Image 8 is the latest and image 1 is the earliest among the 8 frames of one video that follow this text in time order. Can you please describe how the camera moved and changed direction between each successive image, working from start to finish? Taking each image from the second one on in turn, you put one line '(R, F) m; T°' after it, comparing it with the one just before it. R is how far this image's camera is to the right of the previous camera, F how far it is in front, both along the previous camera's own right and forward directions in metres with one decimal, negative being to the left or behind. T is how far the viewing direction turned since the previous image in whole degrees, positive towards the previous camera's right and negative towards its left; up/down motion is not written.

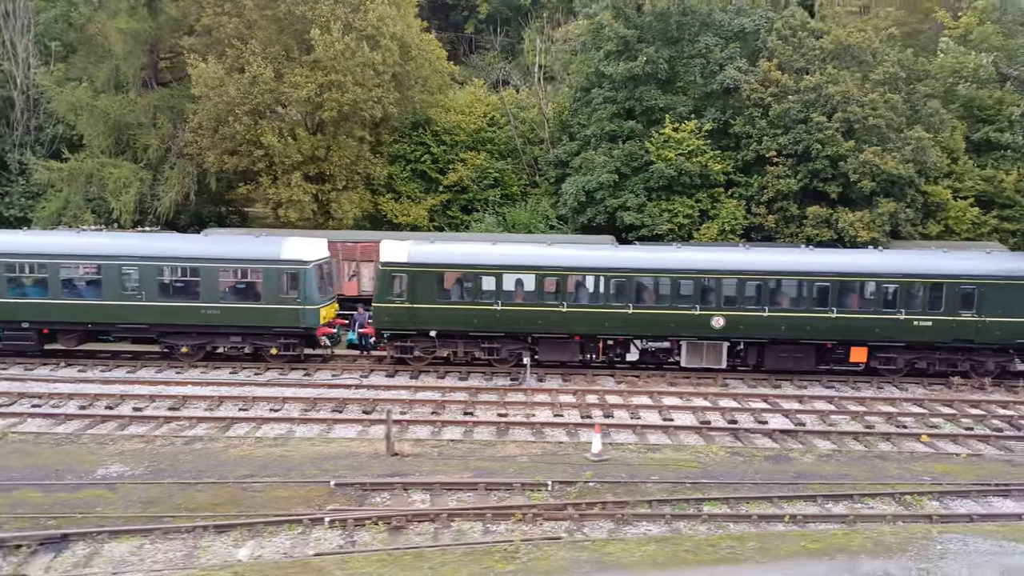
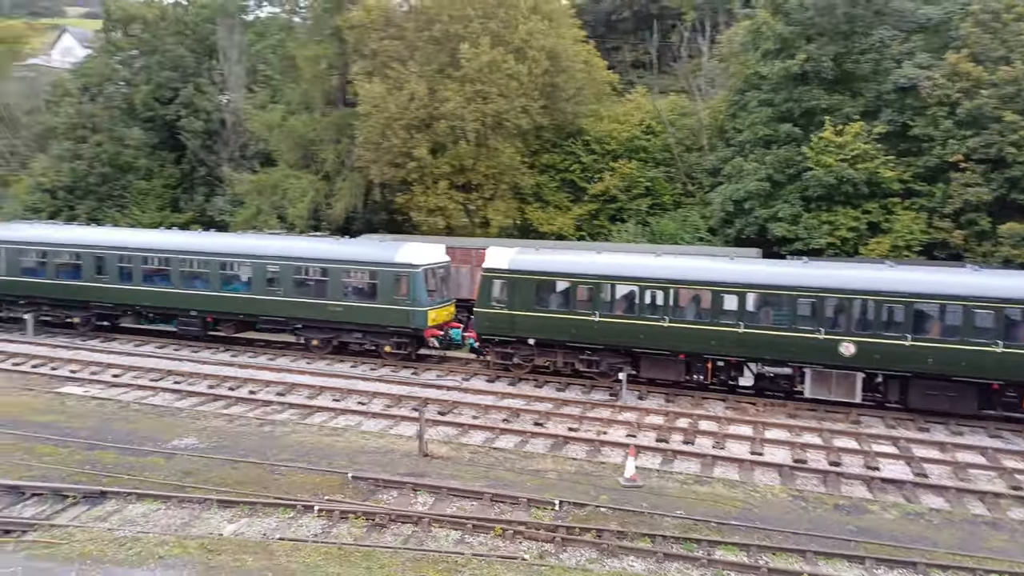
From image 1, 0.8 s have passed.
(+2.7, +0.8) m; -17°
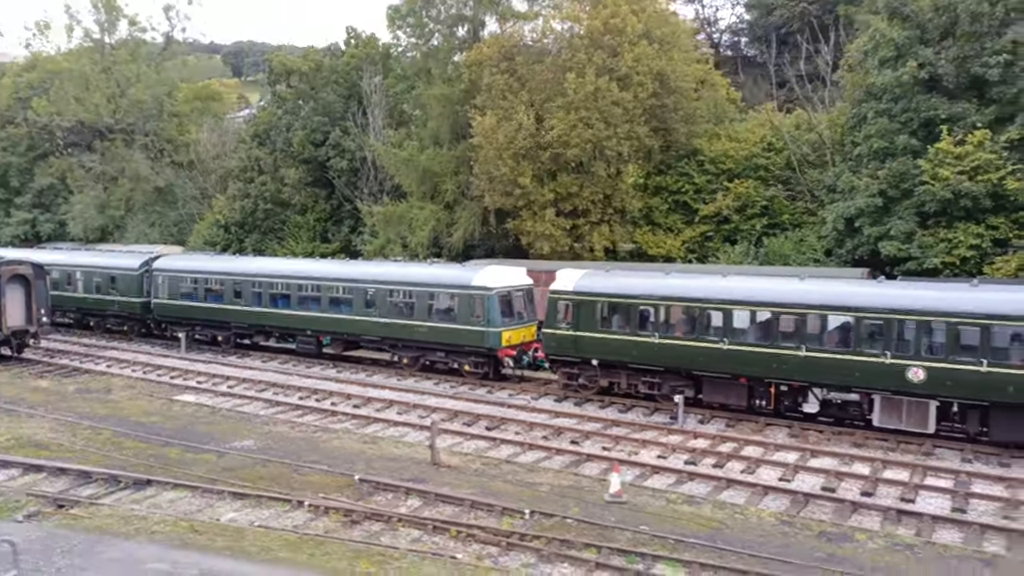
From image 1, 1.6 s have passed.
(+2.9, -0.2) m; -14°
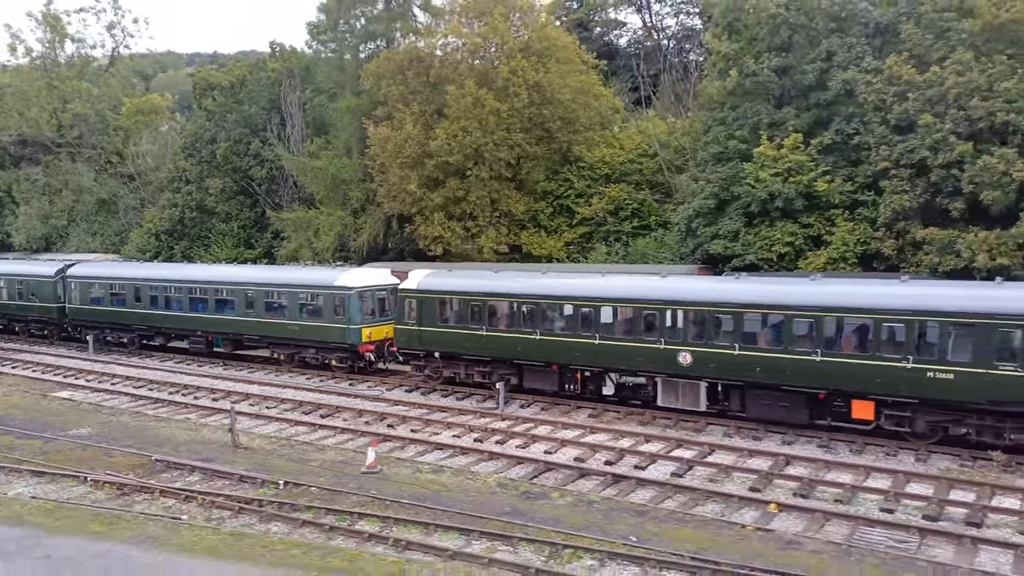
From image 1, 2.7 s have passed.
(+3.8, -1.5) m; 0°
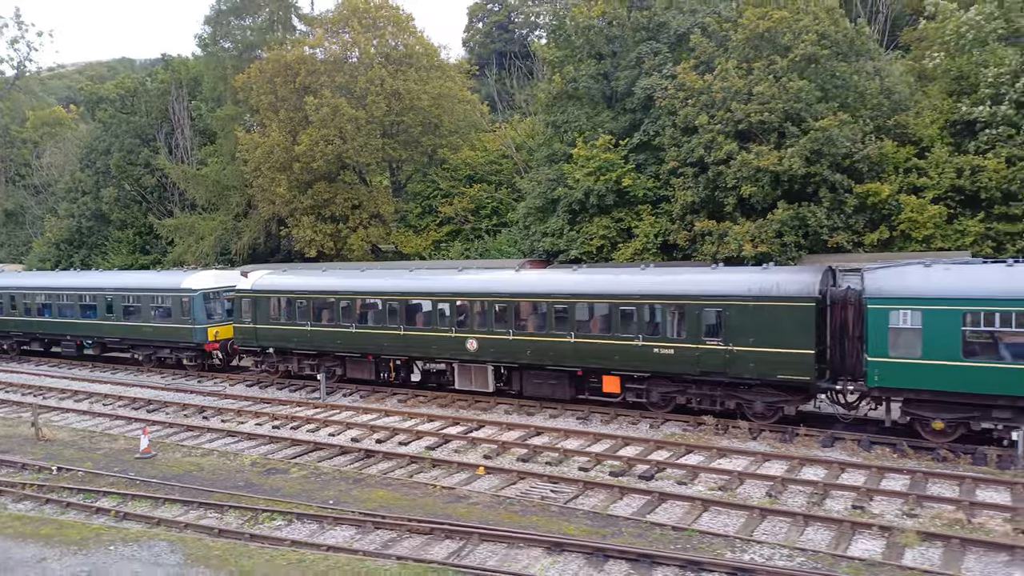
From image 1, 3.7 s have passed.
(+3.8, -1.4) m; +2°
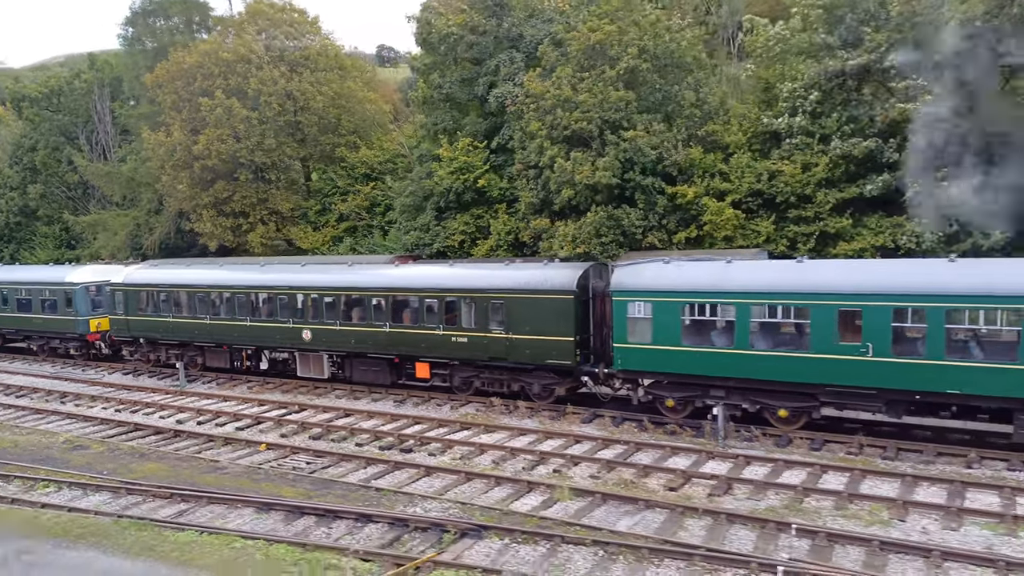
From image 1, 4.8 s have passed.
(+3.8, -1.5) m; +1°
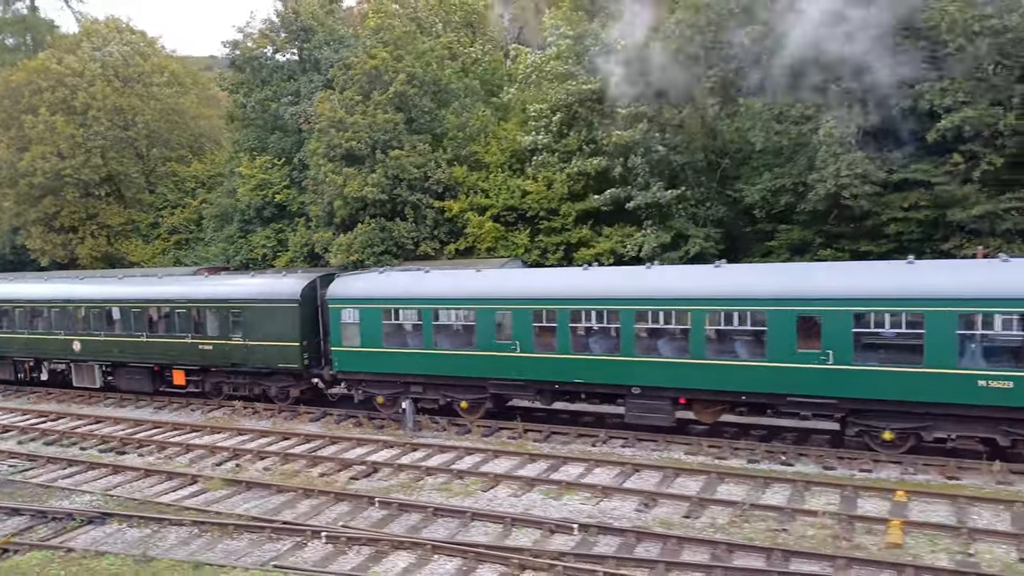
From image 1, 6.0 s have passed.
(+4.3, -1.6) m; +5°
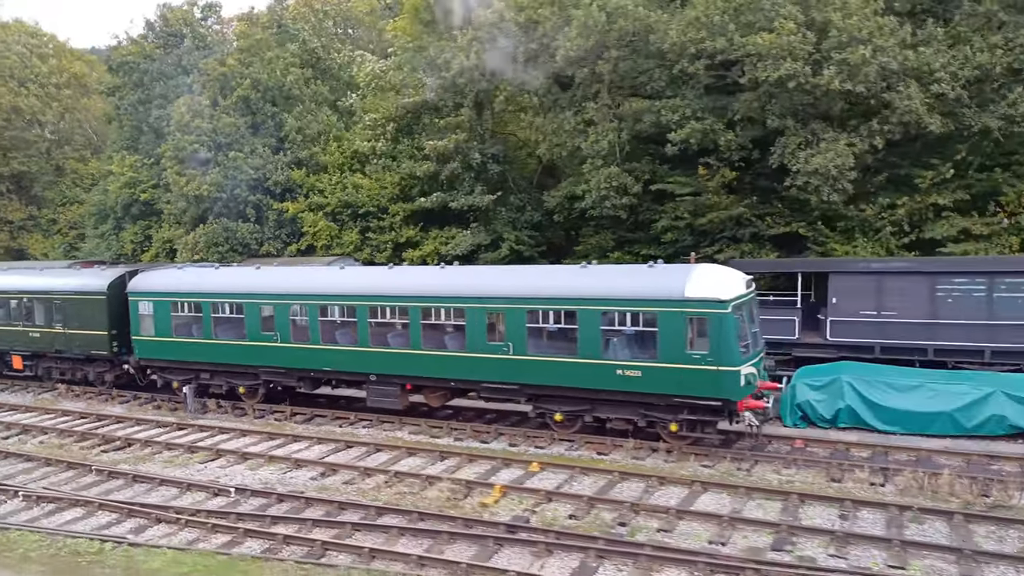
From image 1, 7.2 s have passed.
(+4.4, -1.6) m; +1°
